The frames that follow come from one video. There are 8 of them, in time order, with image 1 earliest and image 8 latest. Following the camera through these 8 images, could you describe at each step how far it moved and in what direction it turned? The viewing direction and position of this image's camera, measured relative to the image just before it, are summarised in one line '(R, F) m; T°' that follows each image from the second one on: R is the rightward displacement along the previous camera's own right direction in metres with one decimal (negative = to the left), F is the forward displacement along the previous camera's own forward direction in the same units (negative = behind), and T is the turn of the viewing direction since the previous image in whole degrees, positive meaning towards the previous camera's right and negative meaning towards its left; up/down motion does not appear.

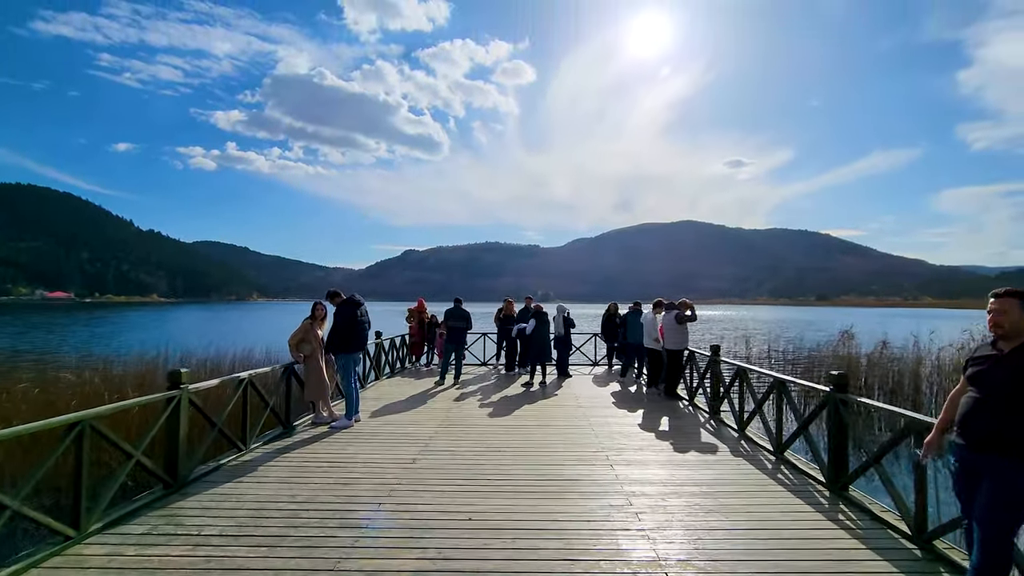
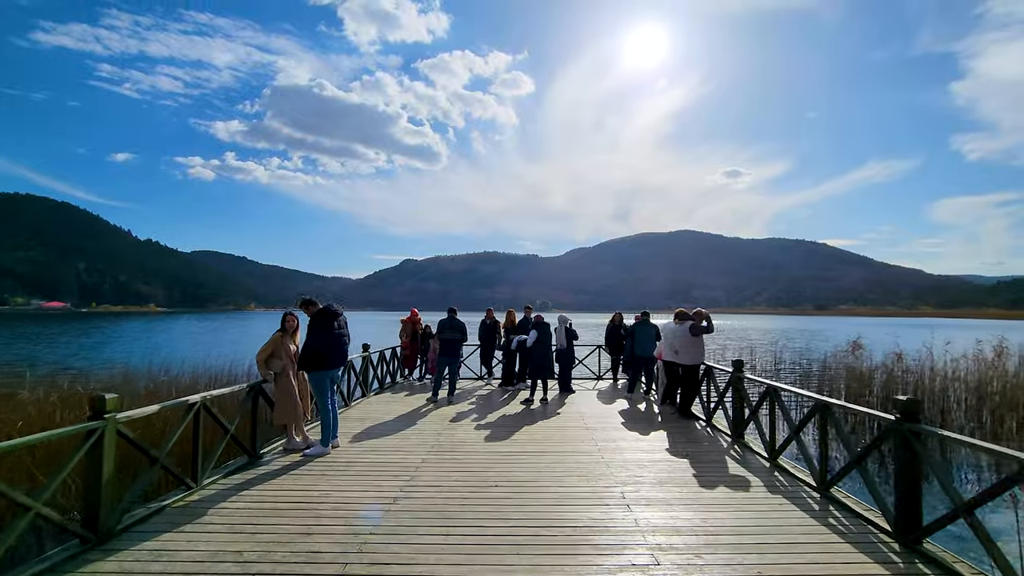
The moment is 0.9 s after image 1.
(0.0, +0.8) m; 0°
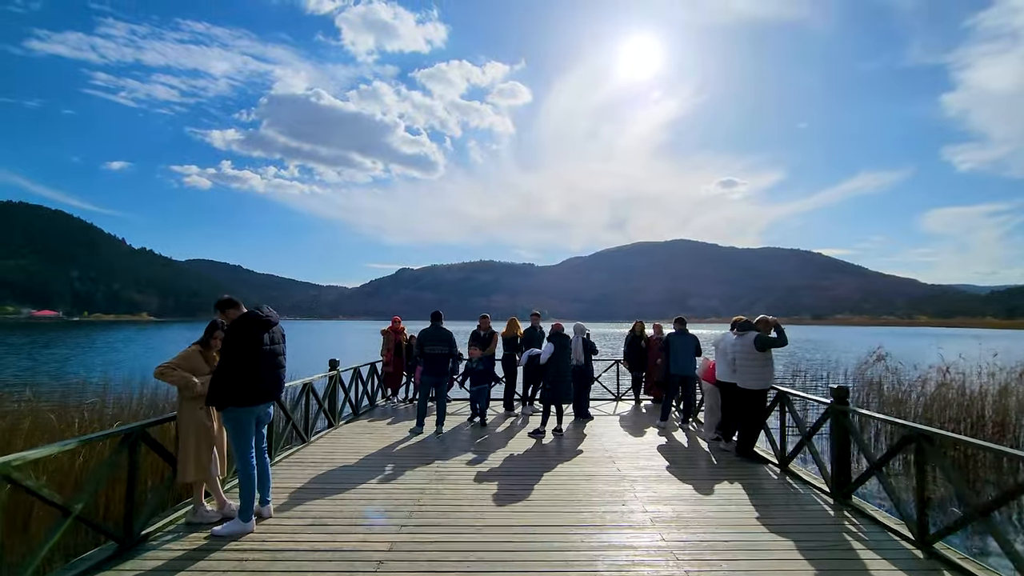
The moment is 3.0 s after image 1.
(-0.1, +2.1) m; 0°
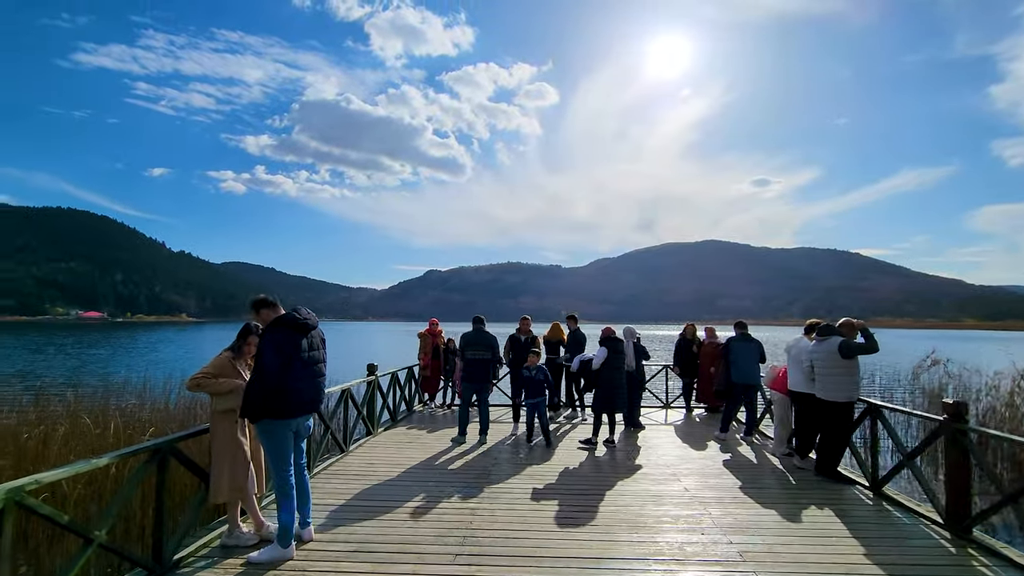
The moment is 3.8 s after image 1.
(-0.3, +0.5) m; -3°
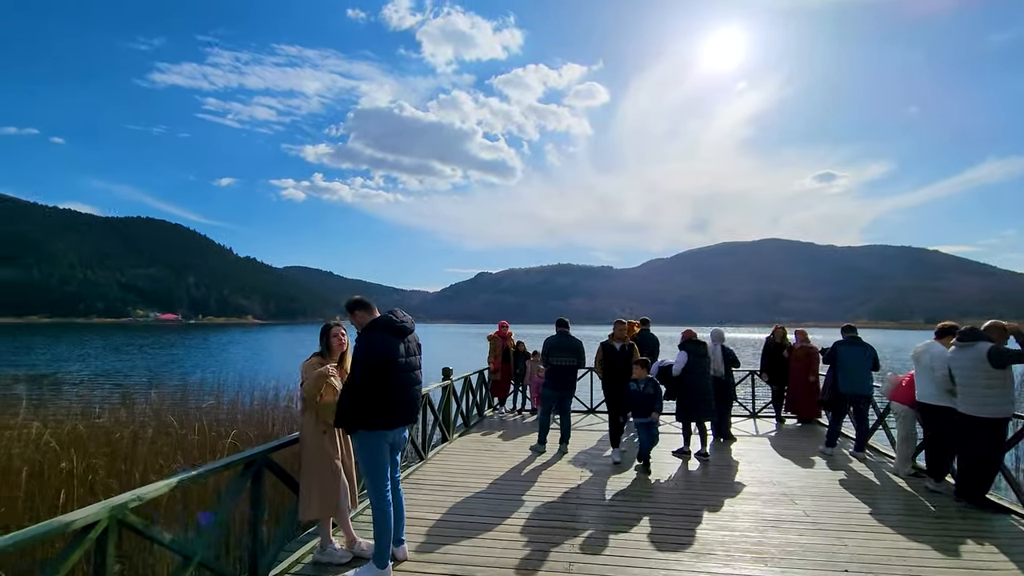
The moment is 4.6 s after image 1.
(-0.4, +0.4) m; -5°
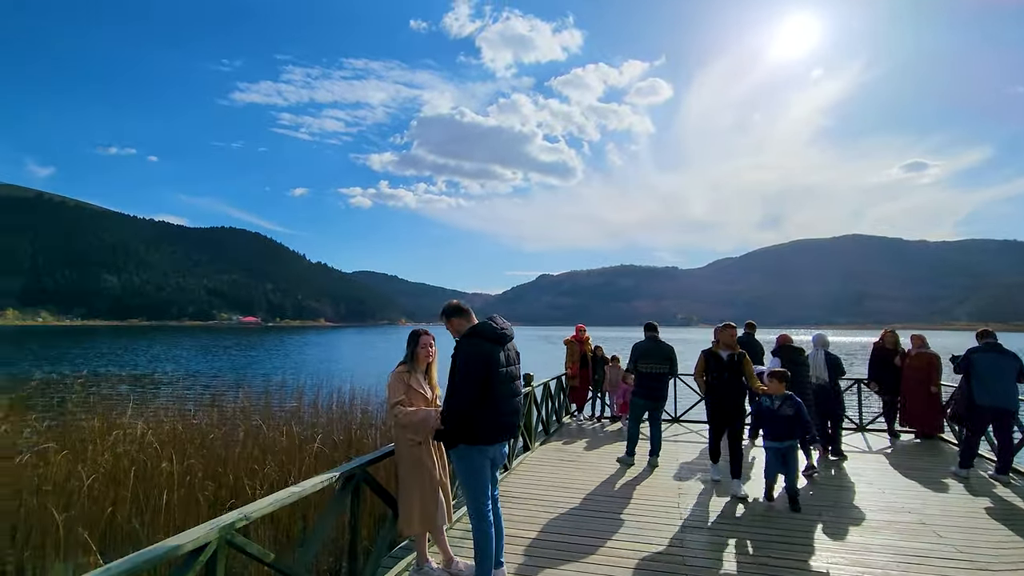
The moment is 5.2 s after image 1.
(-0.3, +0.3) m; -7°
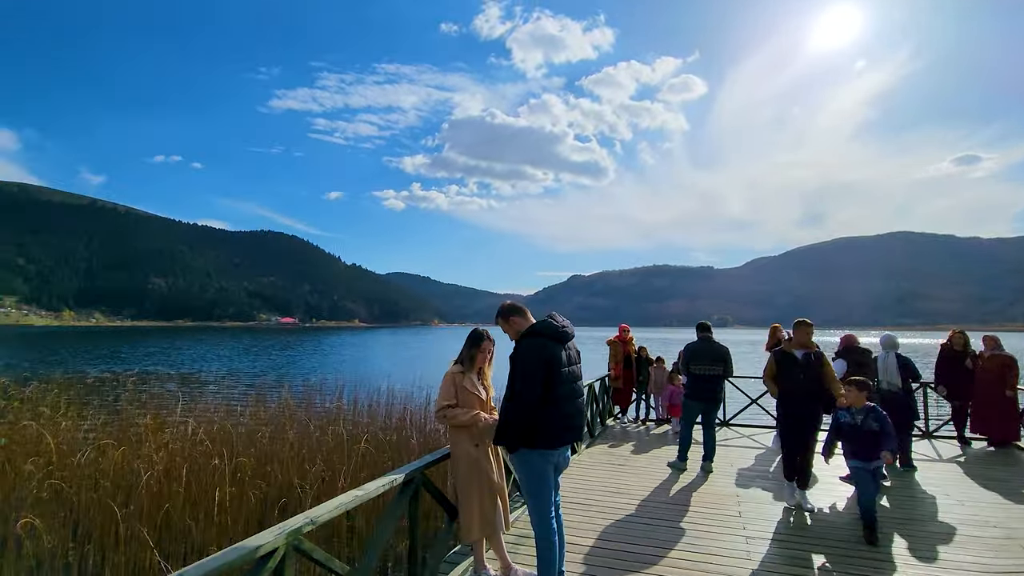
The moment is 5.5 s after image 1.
(-0.2, +0.1) m; -3°
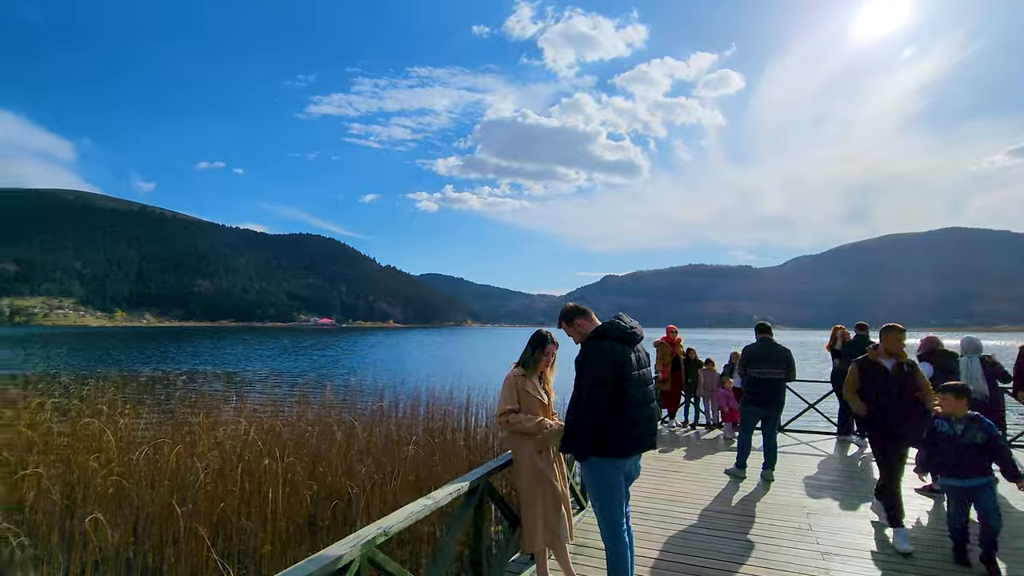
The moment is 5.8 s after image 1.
(-0.2, +0.1) m; -4°
